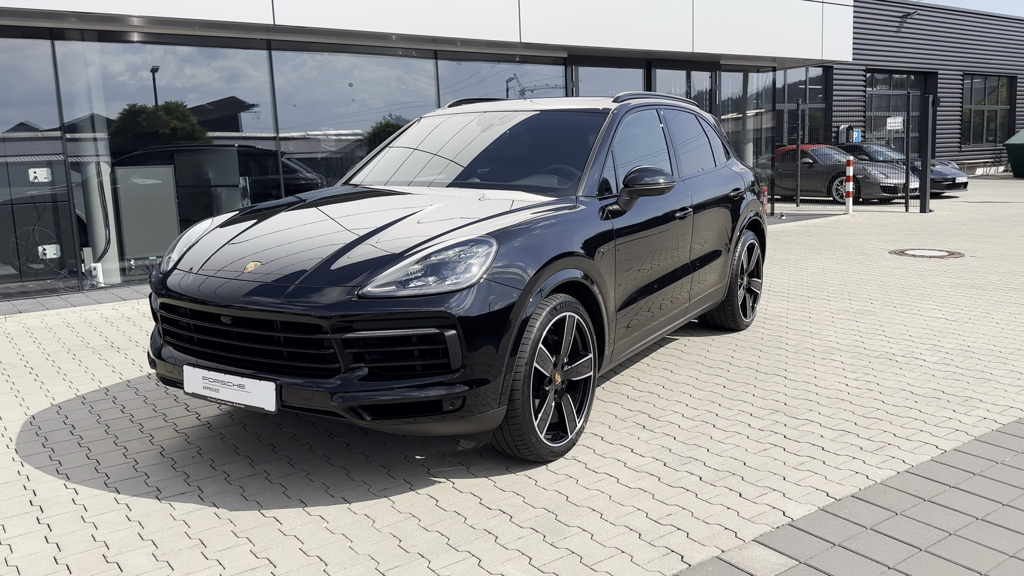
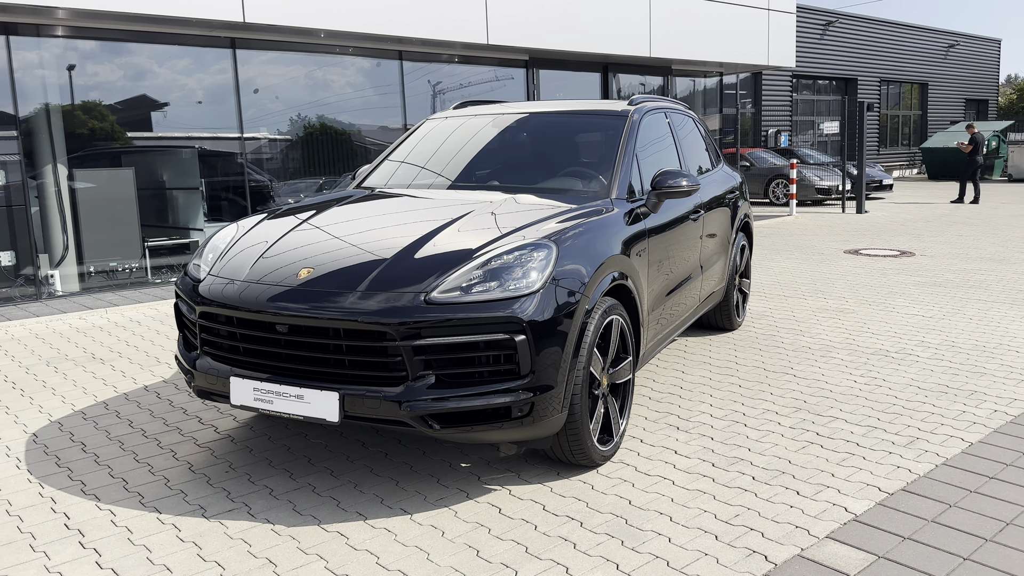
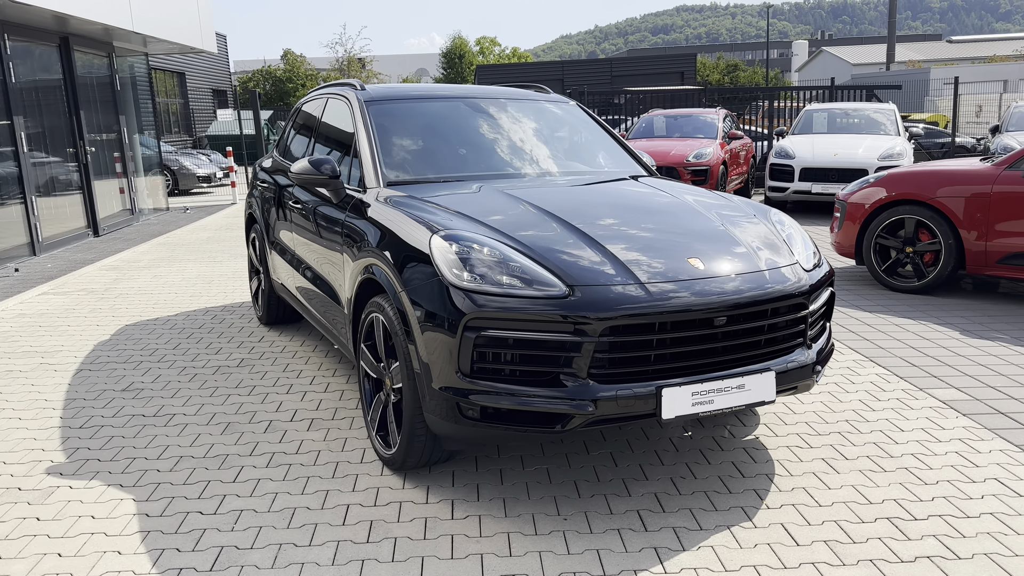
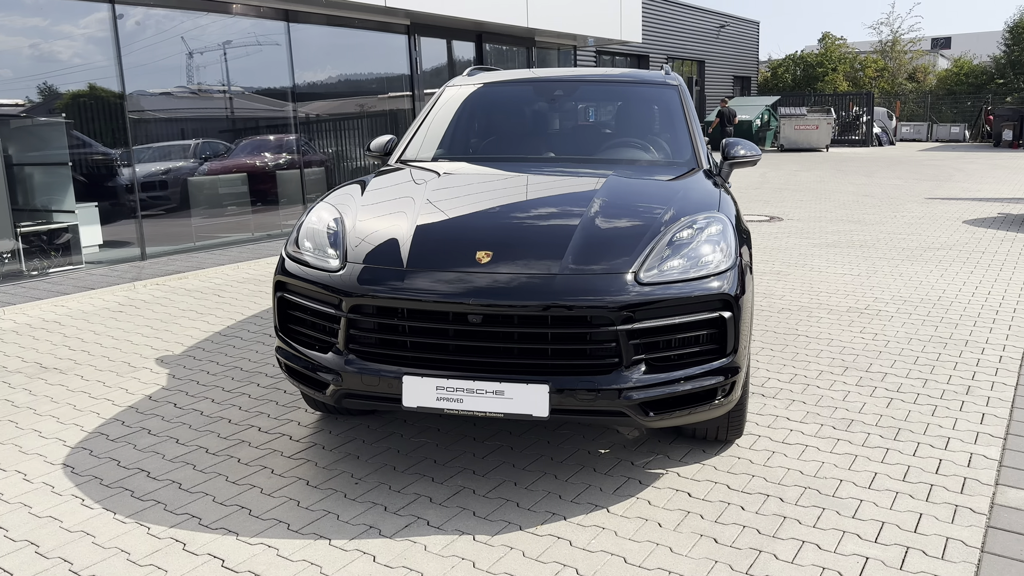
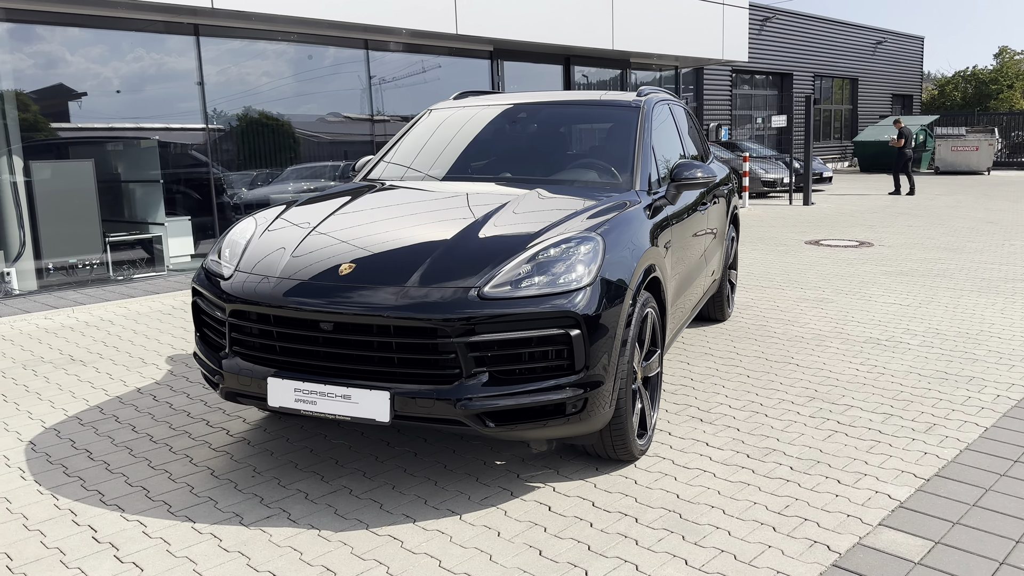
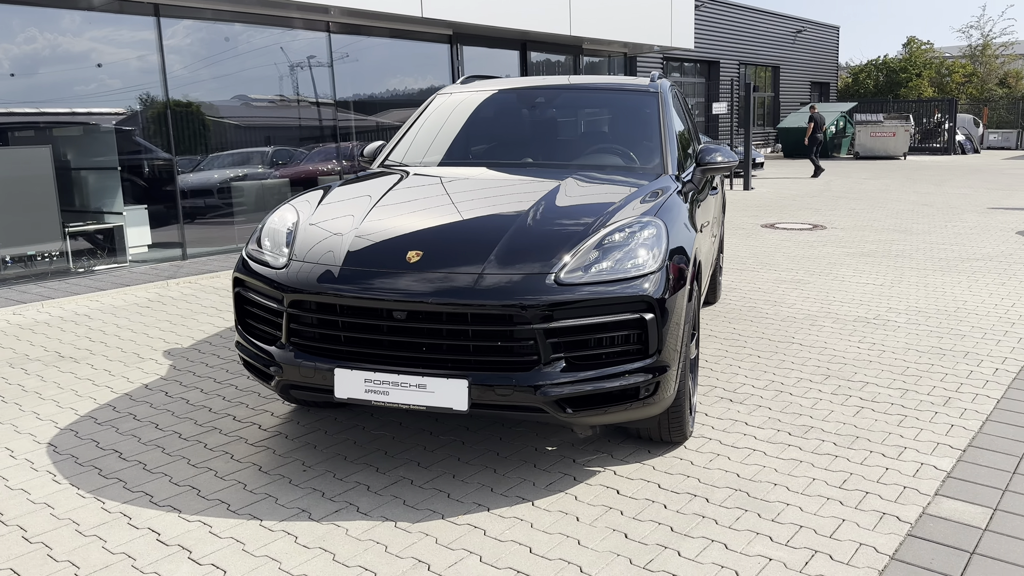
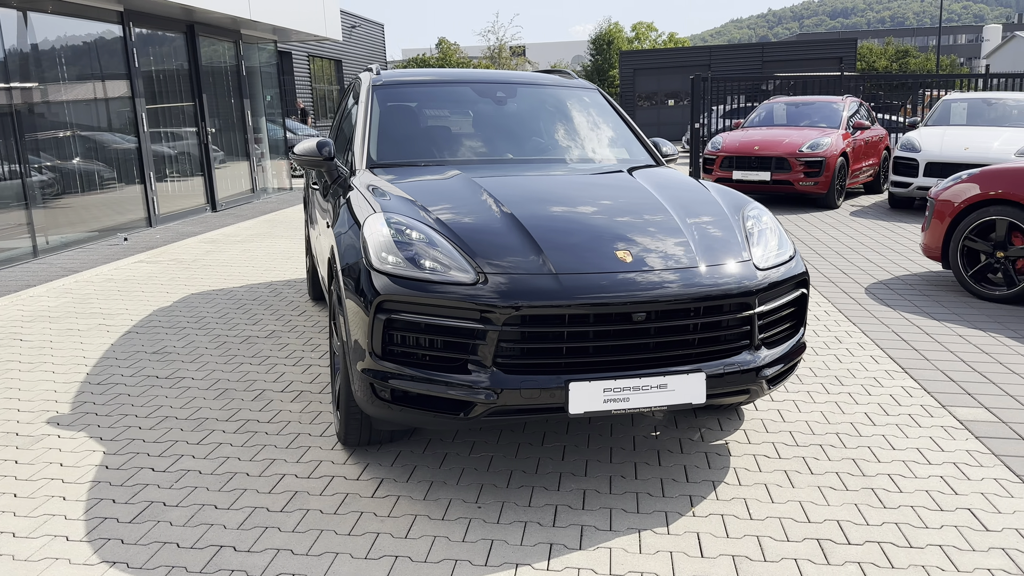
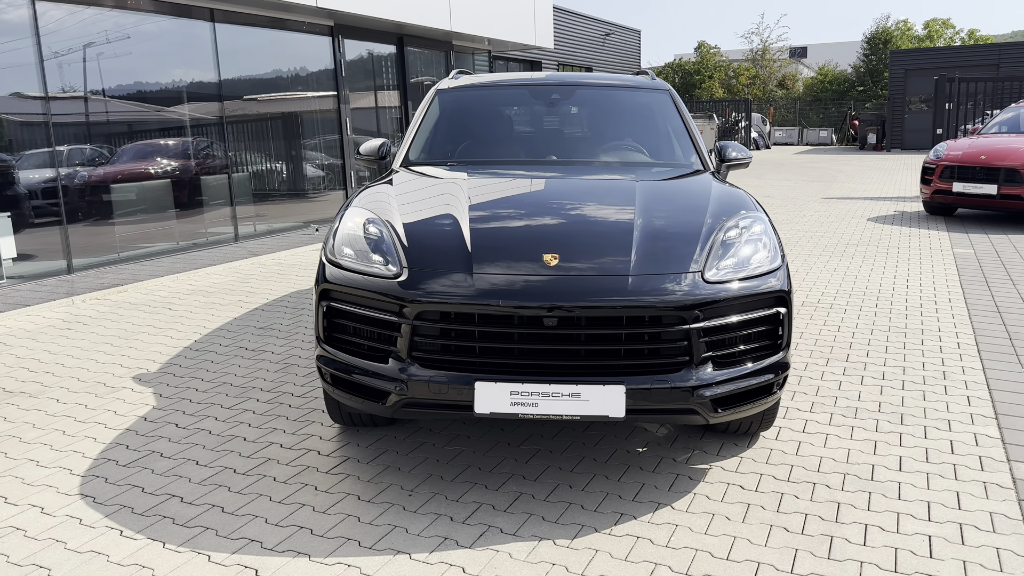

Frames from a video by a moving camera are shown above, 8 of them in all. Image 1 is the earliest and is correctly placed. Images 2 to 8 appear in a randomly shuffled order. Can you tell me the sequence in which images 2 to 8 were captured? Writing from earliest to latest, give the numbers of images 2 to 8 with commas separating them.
2, 5, 6, 4, 8, 7, 3
